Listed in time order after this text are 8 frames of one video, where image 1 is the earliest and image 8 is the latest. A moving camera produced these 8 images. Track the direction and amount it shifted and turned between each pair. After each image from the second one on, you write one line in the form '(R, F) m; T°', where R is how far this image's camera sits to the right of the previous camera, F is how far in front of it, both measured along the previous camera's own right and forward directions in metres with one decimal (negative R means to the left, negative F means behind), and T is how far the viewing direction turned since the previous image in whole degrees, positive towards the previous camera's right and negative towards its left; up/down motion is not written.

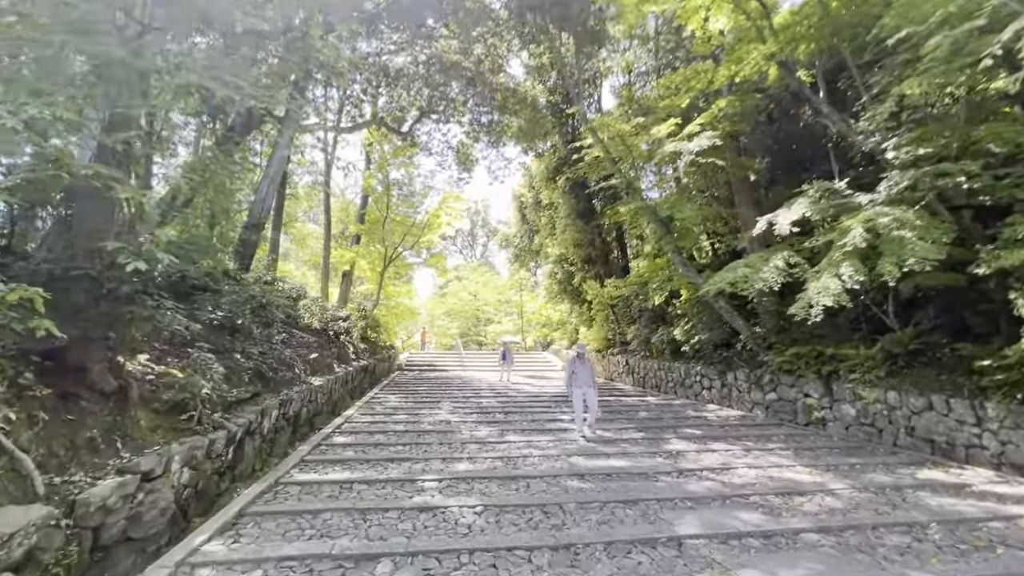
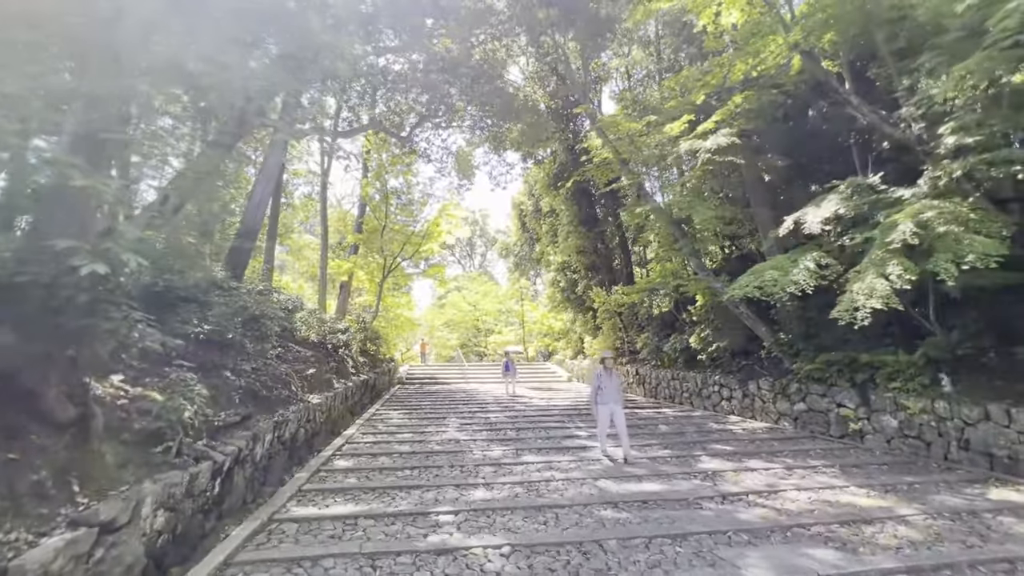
(-0.2, +0.4) m; 0°
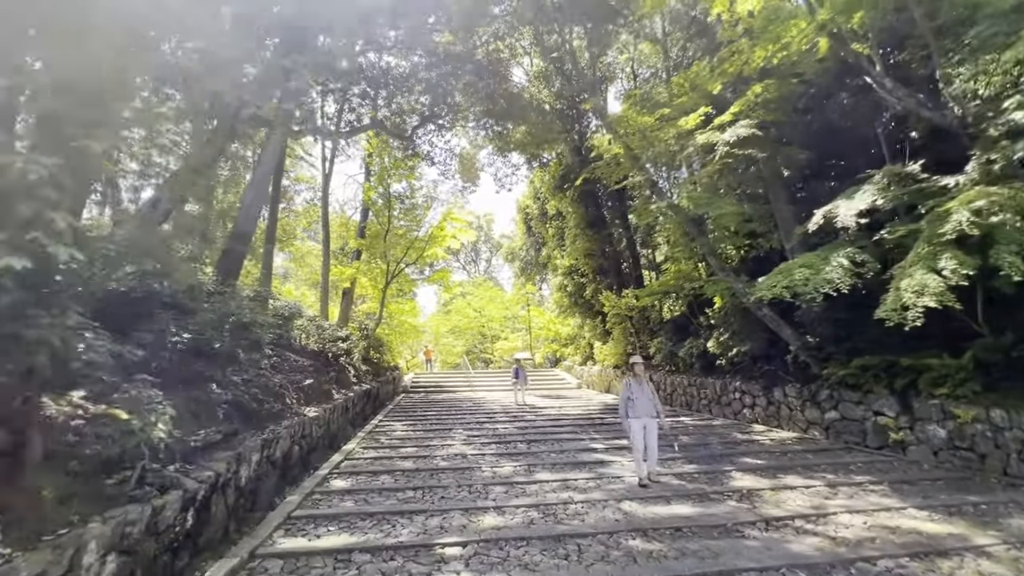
(0.0, +0.4) m; -1°
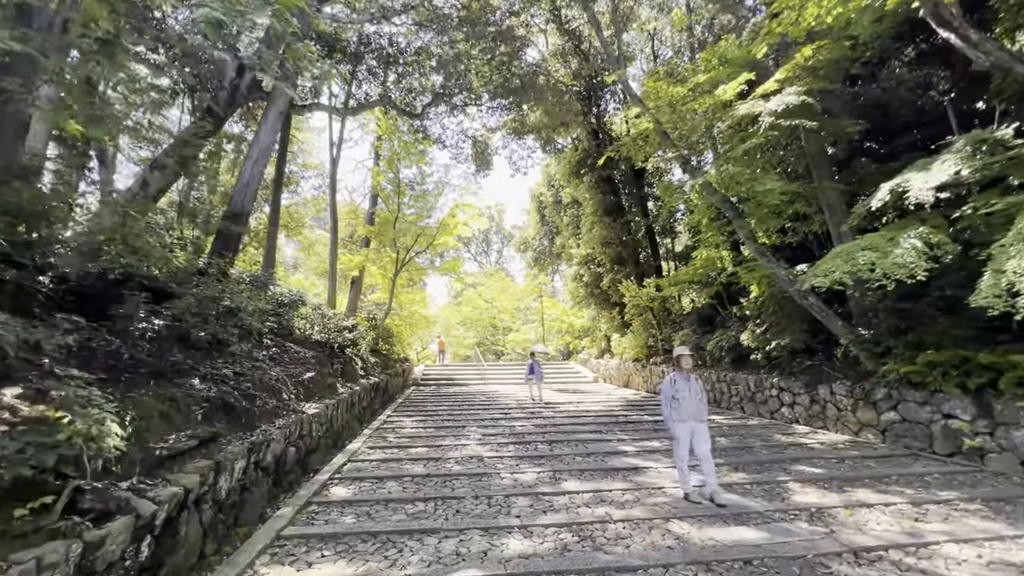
(-0.1, +0.6) m; -1°
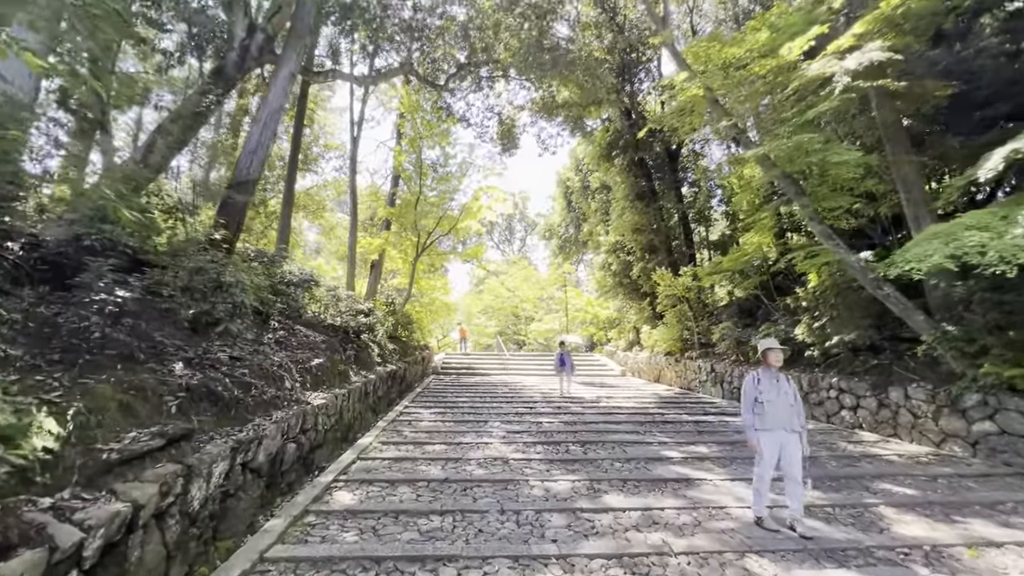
(-0.1, +0.6) m; -3°
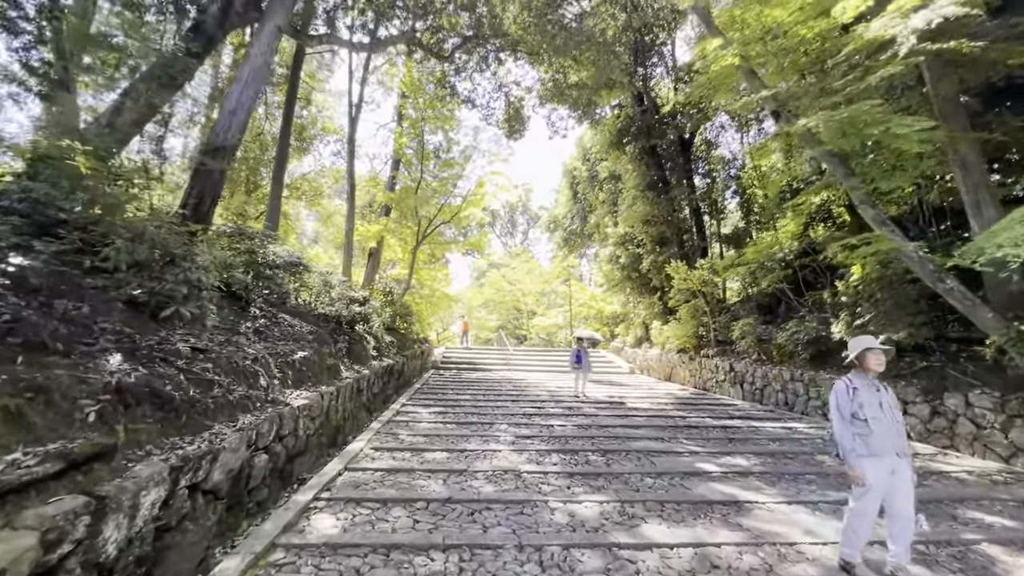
(-0.1, +0.6) m; 0°
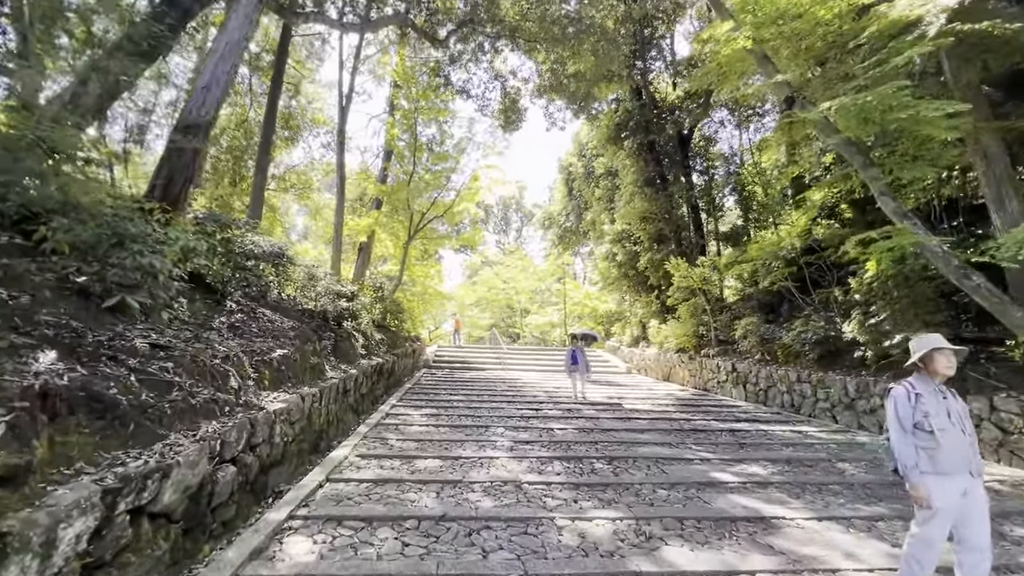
(-0.1, +0.3) m; +1°
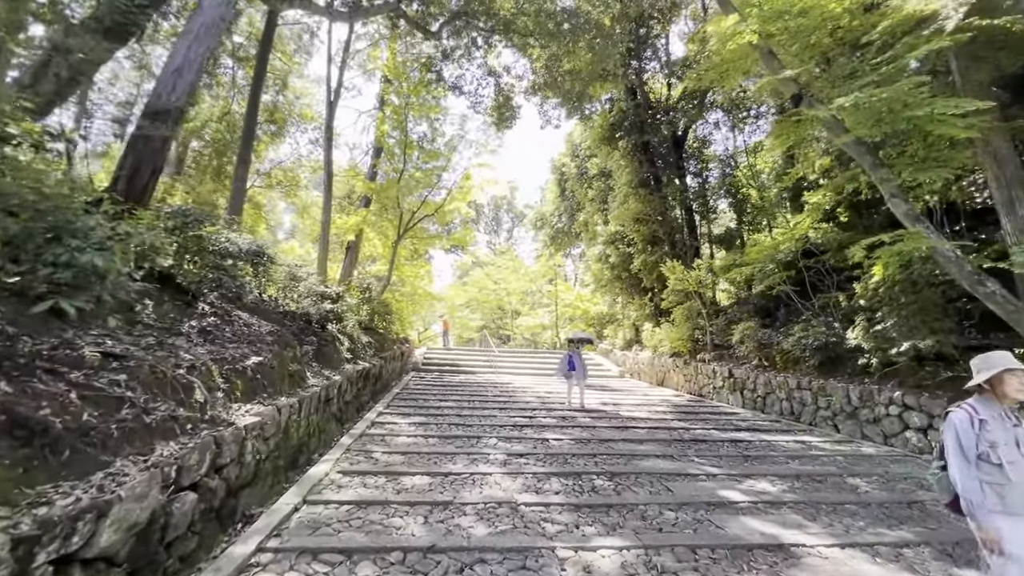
(0.0, +0.3) m; +1°
